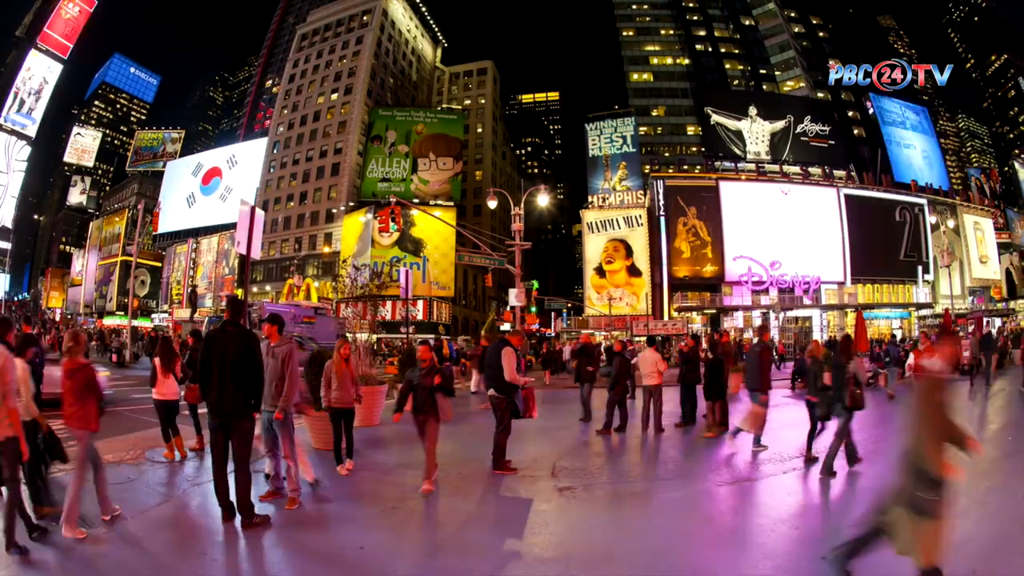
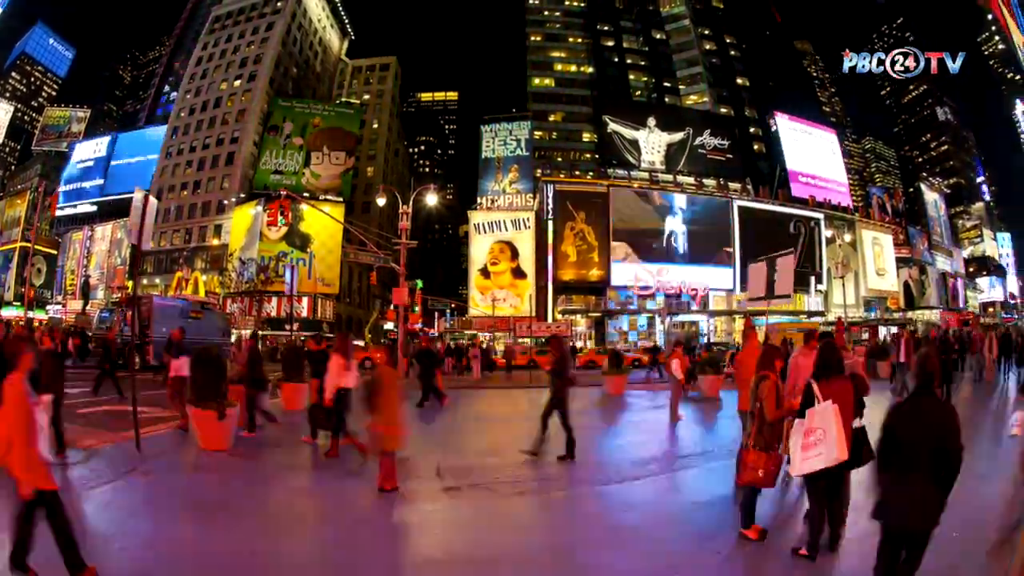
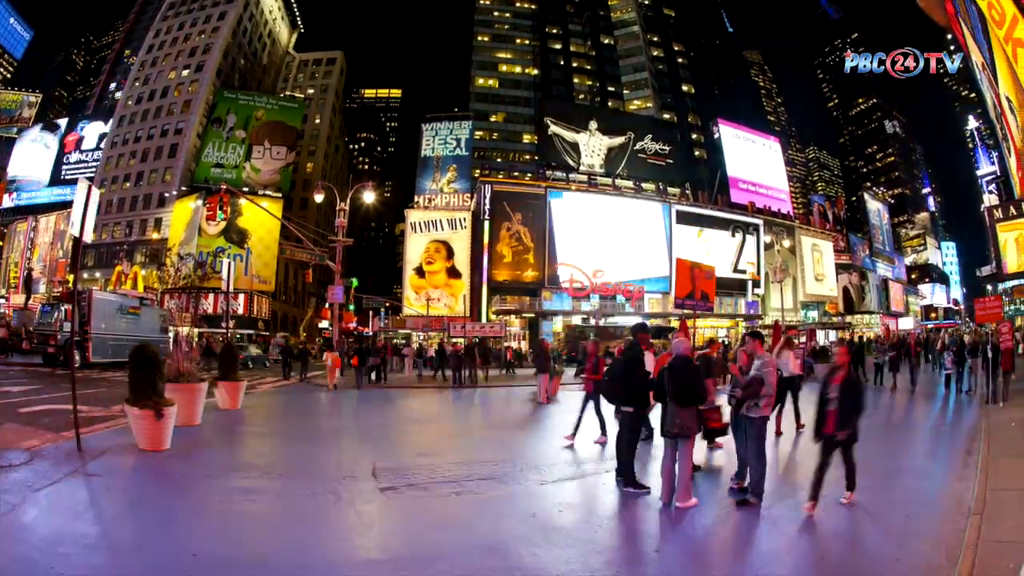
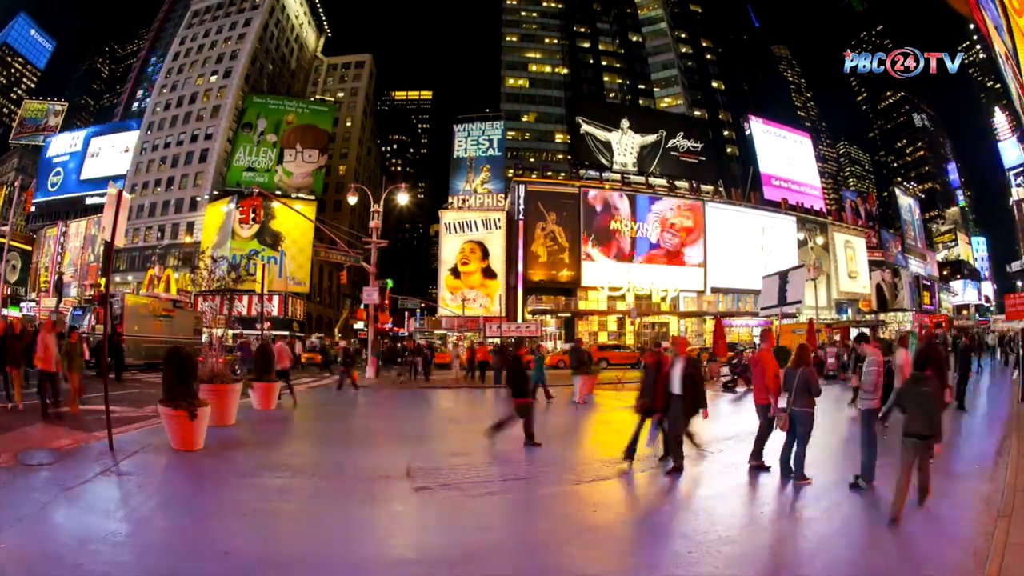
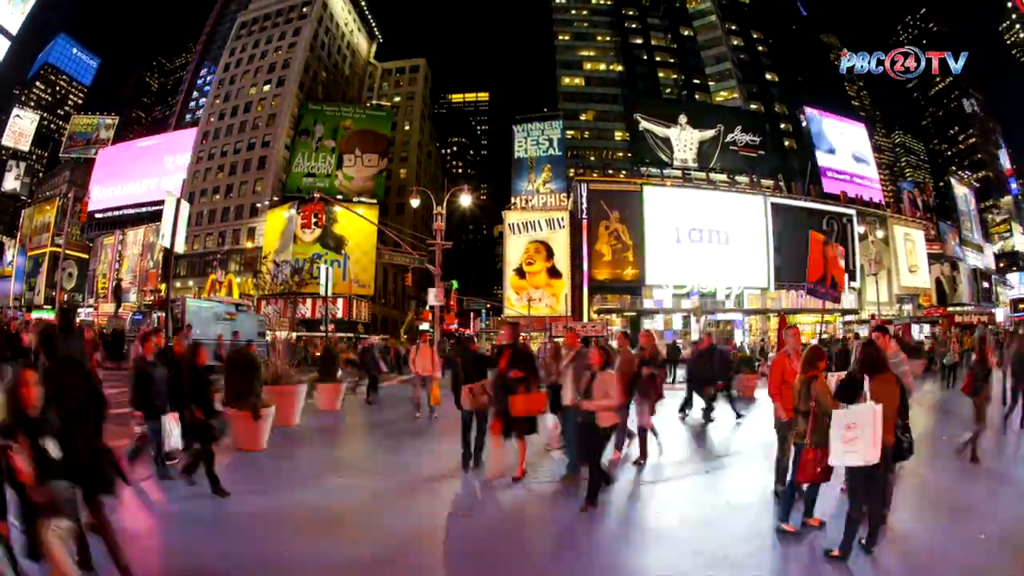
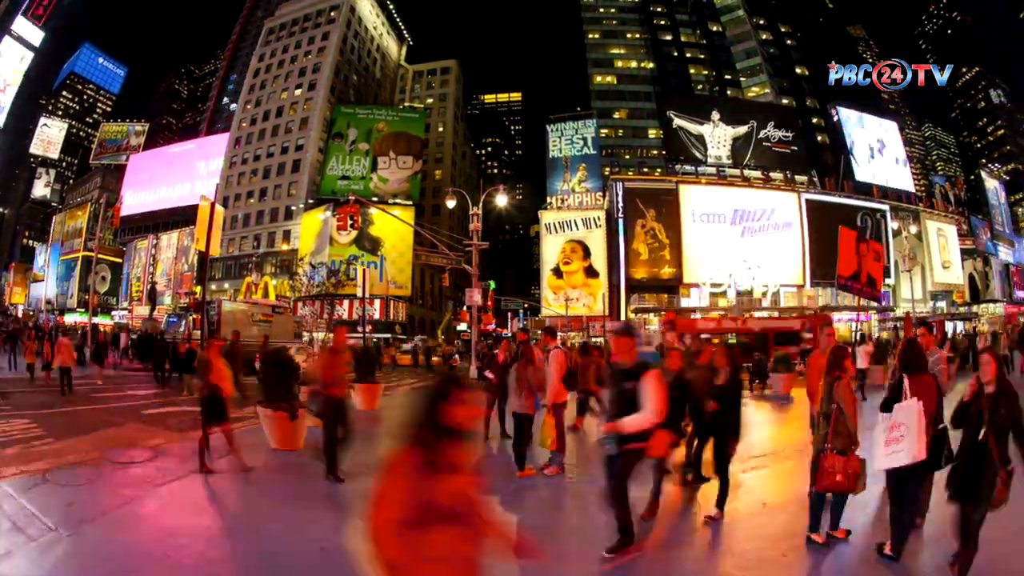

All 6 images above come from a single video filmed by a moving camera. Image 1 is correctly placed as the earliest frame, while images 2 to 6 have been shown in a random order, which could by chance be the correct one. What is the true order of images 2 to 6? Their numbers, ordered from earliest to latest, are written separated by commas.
6, 5, 2, 4, 3
